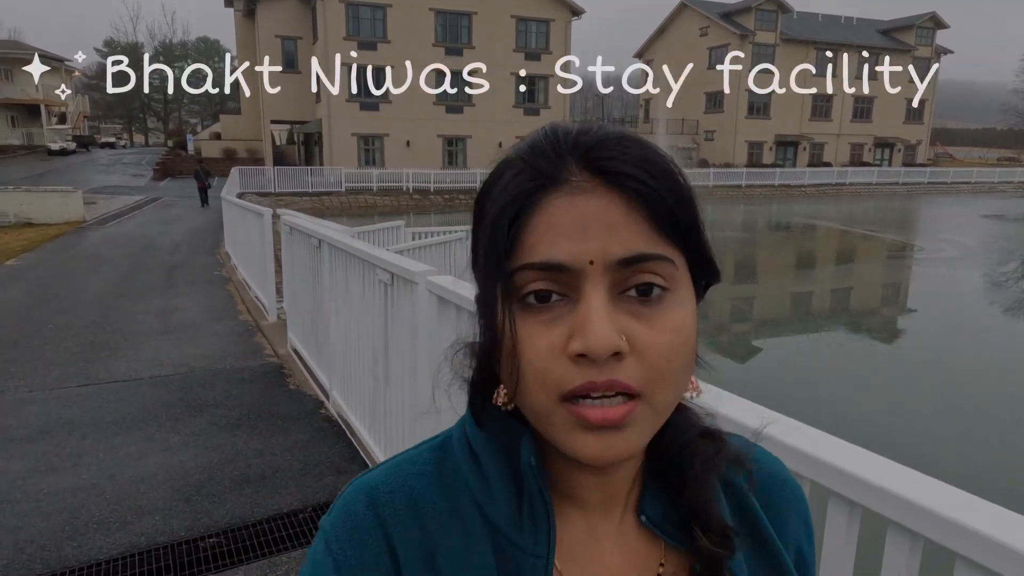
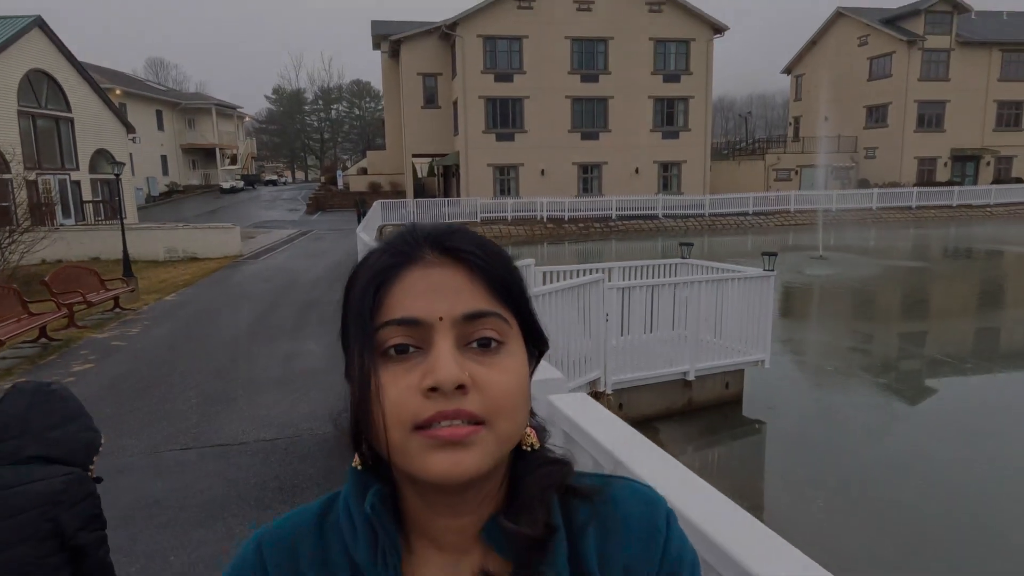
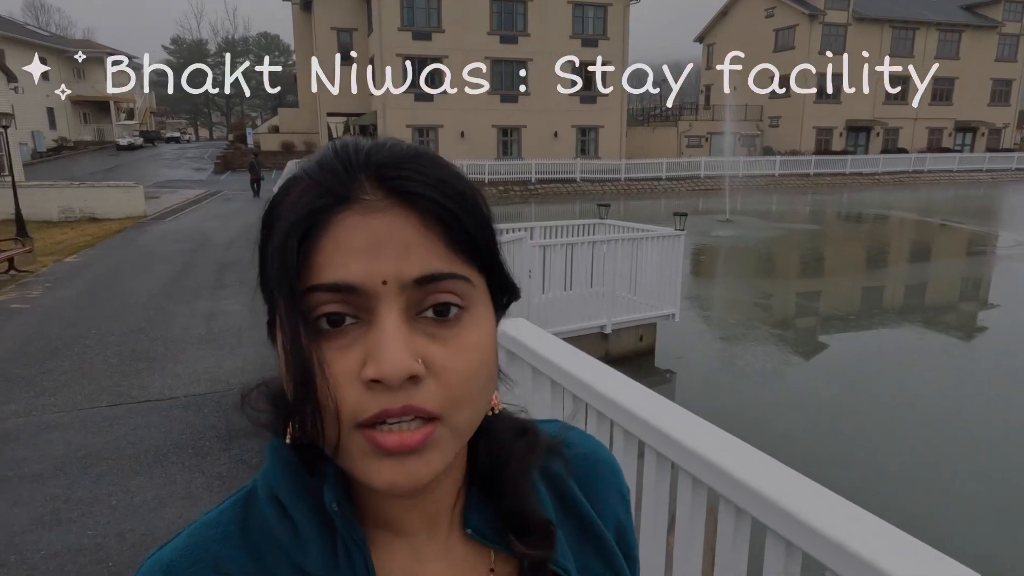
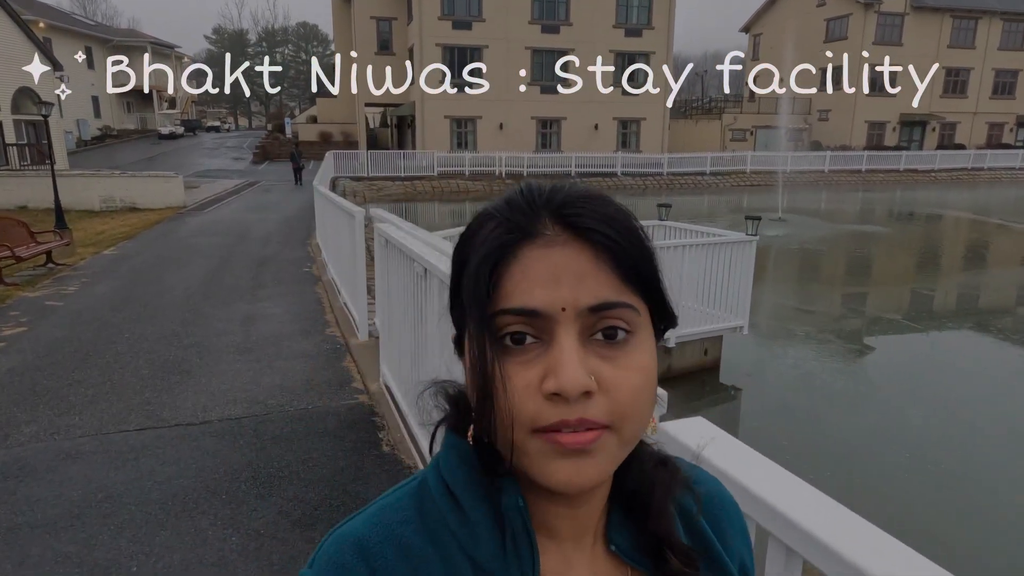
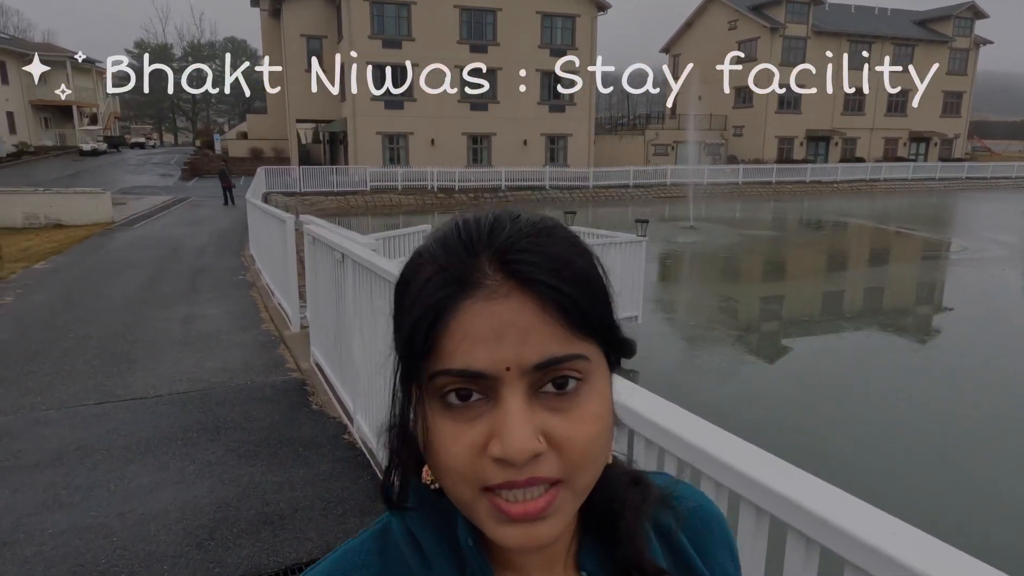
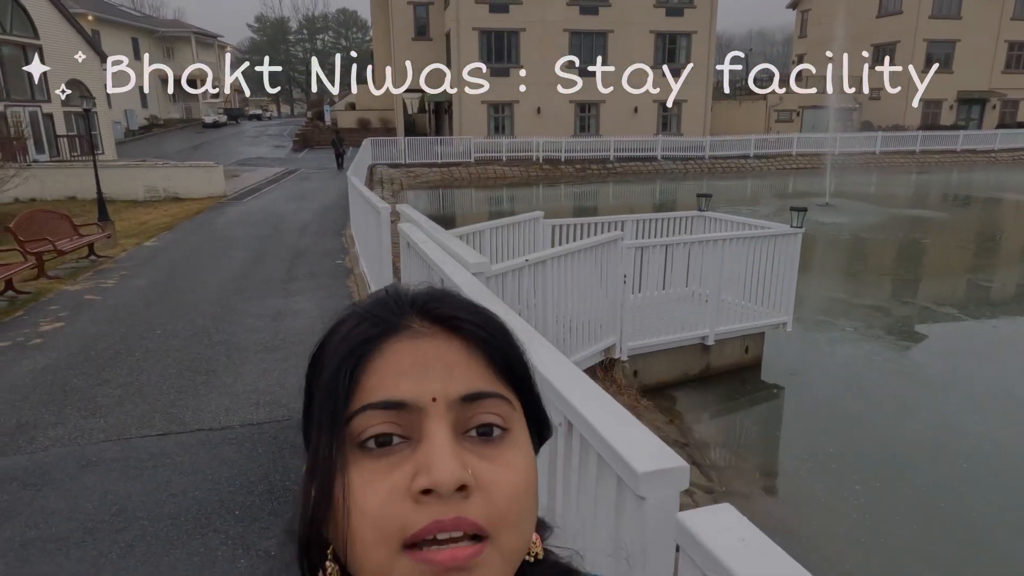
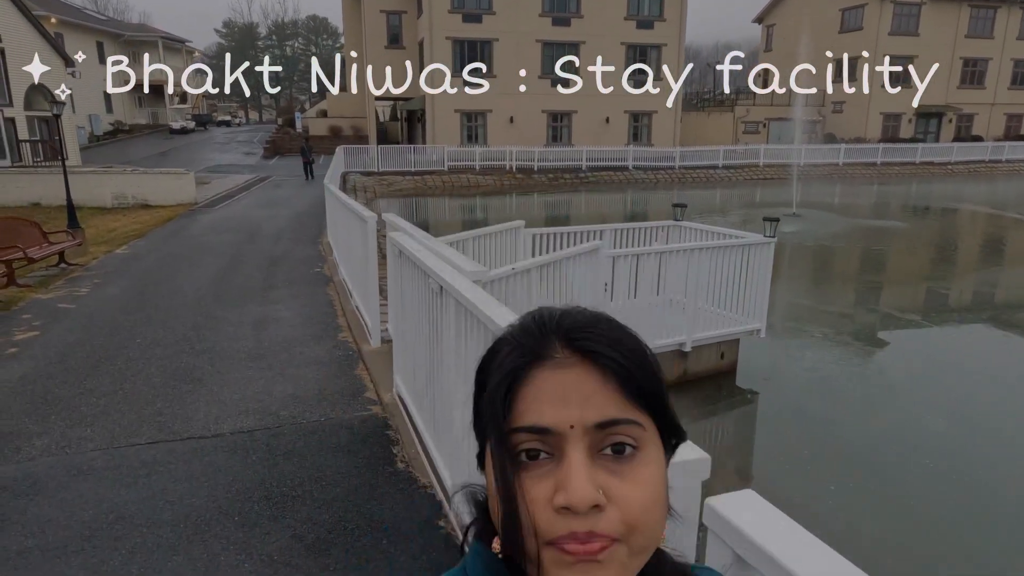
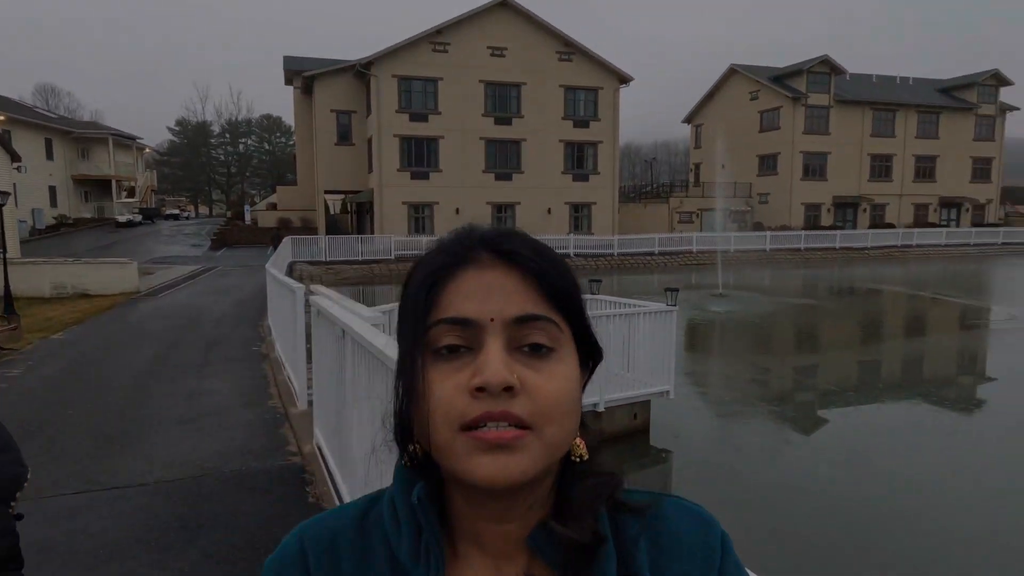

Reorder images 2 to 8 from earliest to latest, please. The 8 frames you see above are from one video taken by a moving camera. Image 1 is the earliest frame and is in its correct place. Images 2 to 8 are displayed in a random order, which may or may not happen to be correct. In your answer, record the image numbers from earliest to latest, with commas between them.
5, 3, 4, 7, 6, 2, 8
